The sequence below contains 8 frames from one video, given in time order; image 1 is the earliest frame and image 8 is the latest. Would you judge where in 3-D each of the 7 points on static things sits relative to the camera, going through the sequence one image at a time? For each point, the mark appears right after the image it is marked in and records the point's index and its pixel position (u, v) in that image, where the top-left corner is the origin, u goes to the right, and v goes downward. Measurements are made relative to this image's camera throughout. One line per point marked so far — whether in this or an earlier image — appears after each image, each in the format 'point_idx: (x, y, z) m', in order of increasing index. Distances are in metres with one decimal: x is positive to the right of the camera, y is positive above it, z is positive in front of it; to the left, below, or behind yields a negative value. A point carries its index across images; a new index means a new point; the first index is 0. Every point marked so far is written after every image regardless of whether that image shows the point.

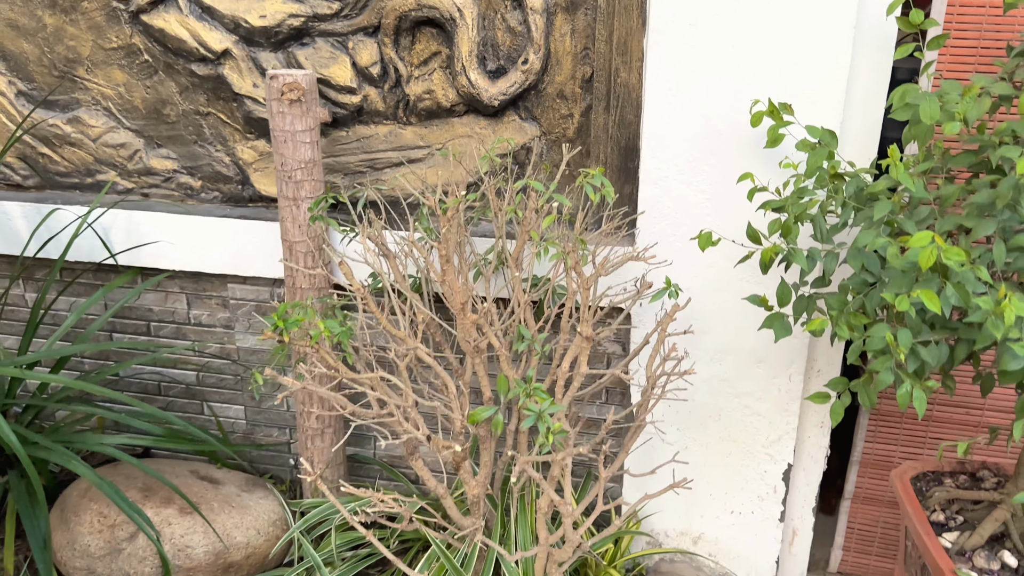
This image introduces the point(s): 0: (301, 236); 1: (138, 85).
0: (-0.4, +0.1, +1.7) m
1: (-0.8, +0.4, +1.9) m
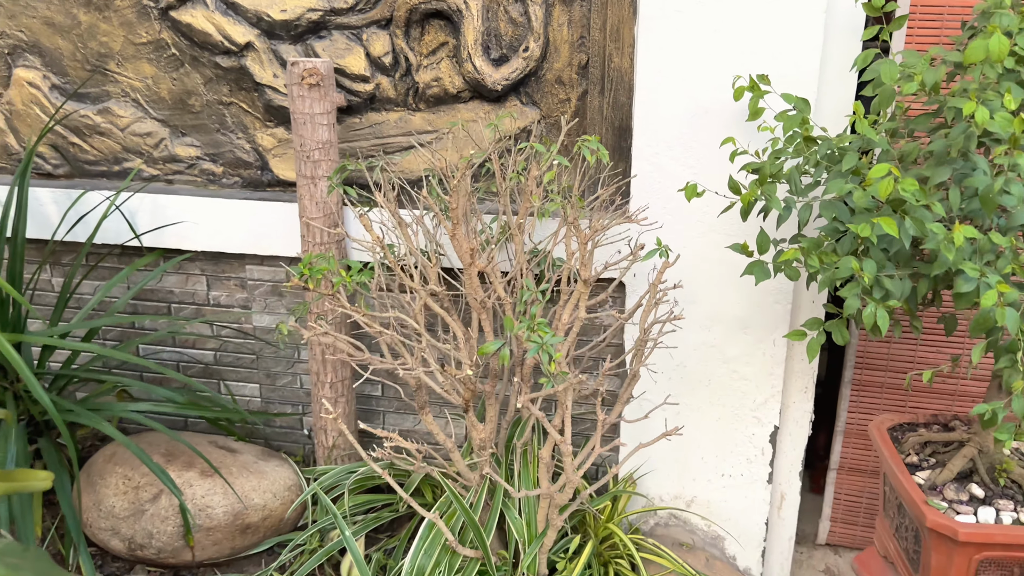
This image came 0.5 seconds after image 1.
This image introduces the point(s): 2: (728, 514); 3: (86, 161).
0: (-0.4, +0.2, +1.8) m
1: (-0.8, +0.5, +2.0) m
2: (+0.5, -0.5, +1.9) m
3: (-1.0, +0.3, +2.1) m
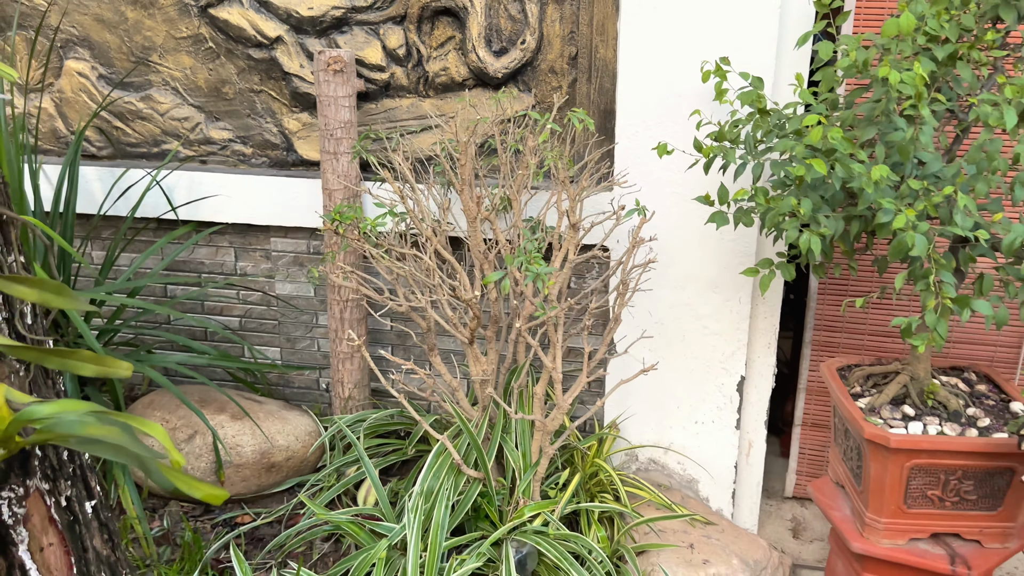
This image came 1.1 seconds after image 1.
0: (-0.4, +0.2, +2.1) m
1: (-0.8, +0.6, +2.2) m
2: (+0.5, -0.4, +2.2) m
3: (-1.0, +0.4, +2.4) m
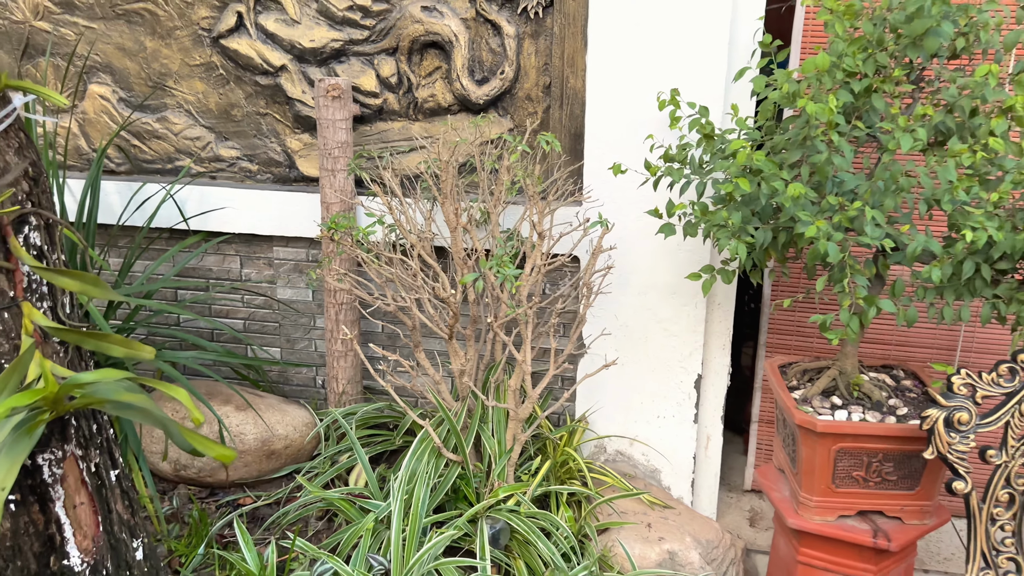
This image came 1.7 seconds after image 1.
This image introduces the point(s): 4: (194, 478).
0: (-0.5, +0.2, +2.3) m
1: (-0.8, +0.6, +2.5) m
2: (+0.4, -0.4, +2.4) m
3: (-1.1, +0.4, +2.6) m
4: (-0.8, -0.5, +2.3) m
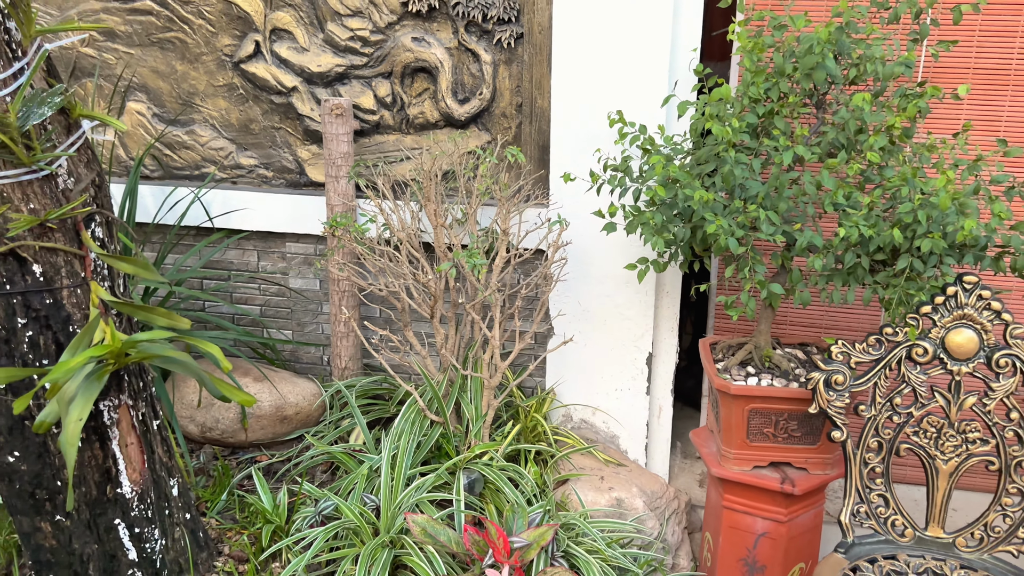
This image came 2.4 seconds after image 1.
0: (-0.5, +0.3, +2.7) m
1: (-0.9, +0.6, +2.9) m
2: (+0.3, -0.4, +2.8) m
3: (-1.2, +0.4, +3.0) m
4: (-0.9, -0.5, +2.7) m
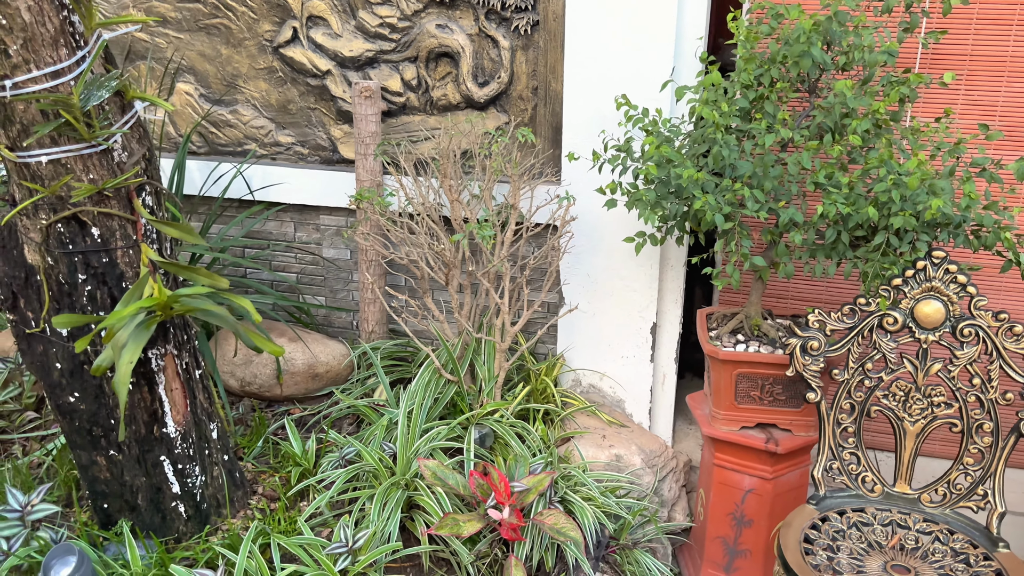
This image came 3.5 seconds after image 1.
0: (-0.5, +0.4, +2.9) m
1: (-0.8, +0.7, +3.1) m
2: (+0.4, -0.3, +3.0) m
3: (-1.1, +0.5, +3.2) m
4: (-0.9, -0.4, +3.0) m
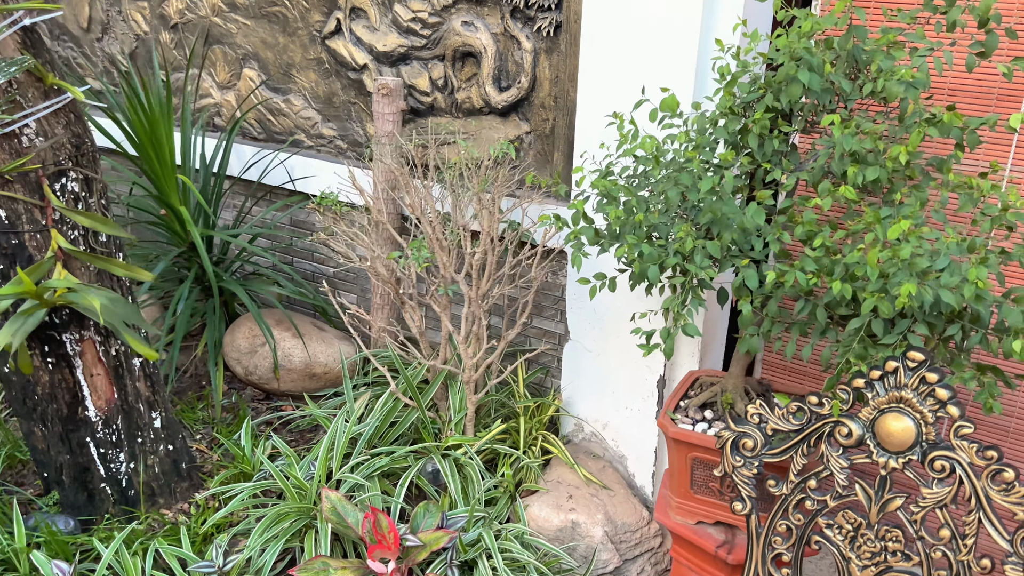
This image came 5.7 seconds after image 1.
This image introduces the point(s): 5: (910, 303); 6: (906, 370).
0: (-0.4, +0.4, +2.8) m
1: (-0.7, +0.7, +3.1) m
2: (+0.3, -0.4, +2.6) m
3: (-0.9, +0.6, +3.3) m
4: (-0.9, -0.3, +2.9) m
5: (+0.7, 0.0, +1.5) m
6: (+0.7, -0.1, +1.5) m
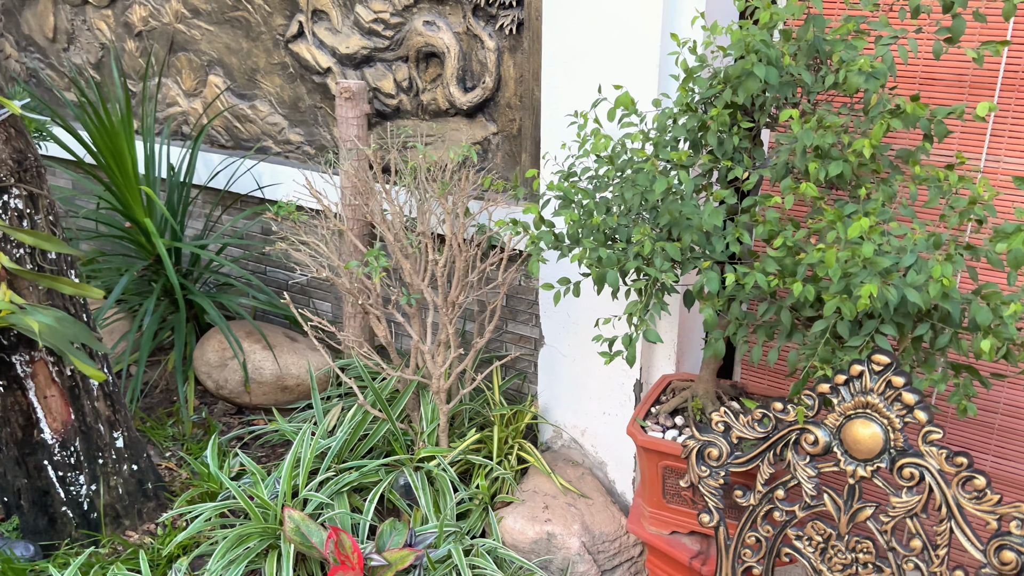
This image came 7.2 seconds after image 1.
0: (-0.5, +0.3, +2.7) m
1: (-0.8, +0.7, +3.0) m
2: (+0.3, -0.5, +2.5) m
3: (-1.0, +0.5, +3.2) m
4: (-0.9, -0.4, +2.9) m
5: (+0.6, 0.0, +1.5) m
6: (+0.6, -0.1, +1.4) m
